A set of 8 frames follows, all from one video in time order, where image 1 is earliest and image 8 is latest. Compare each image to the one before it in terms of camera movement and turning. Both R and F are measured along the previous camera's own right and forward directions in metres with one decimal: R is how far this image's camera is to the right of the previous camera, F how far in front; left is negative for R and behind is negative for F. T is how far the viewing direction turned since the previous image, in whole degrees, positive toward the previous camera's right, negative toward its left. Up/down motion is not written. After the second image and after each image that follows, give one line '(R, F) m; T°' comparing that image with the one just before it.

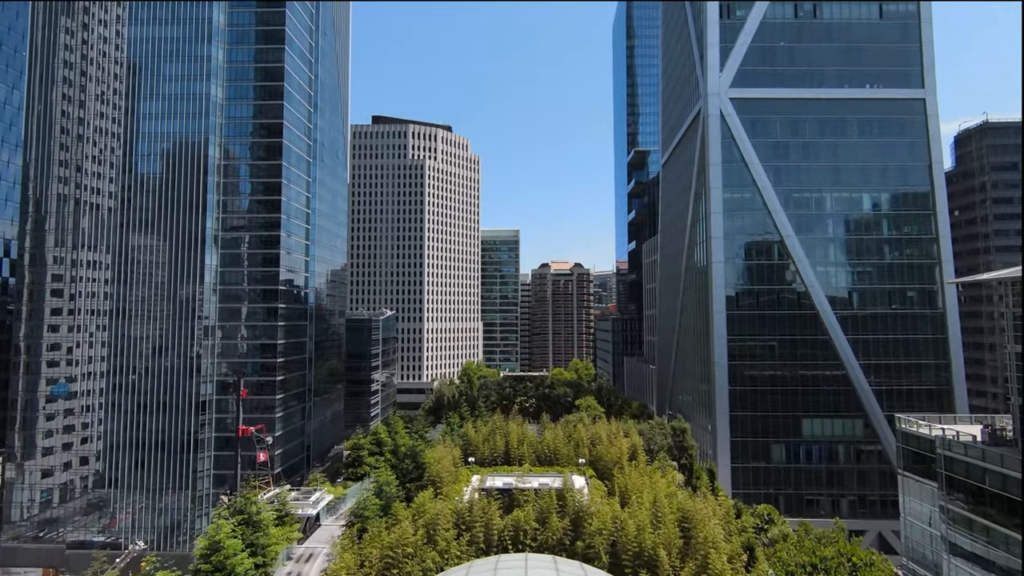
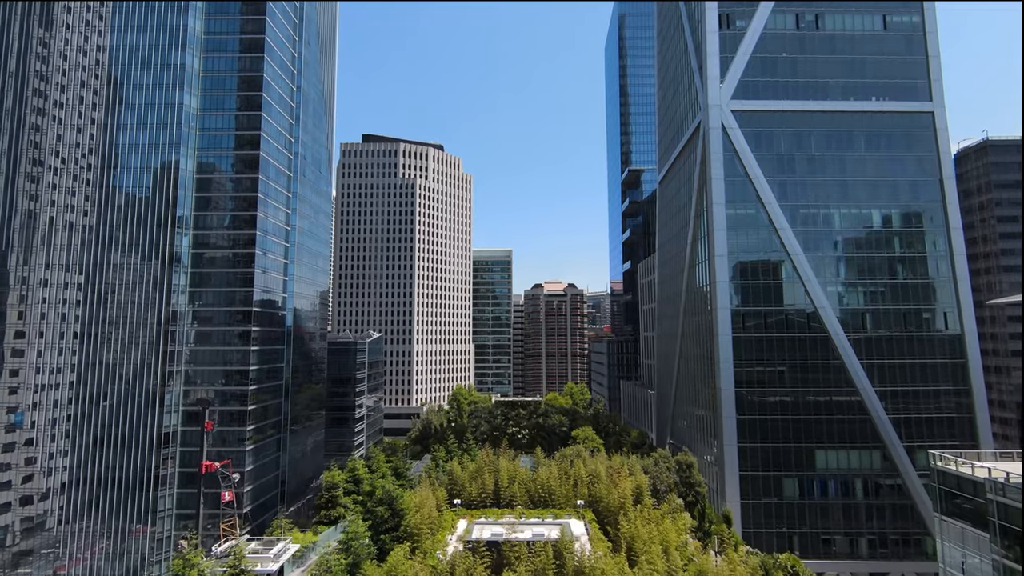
(+0.2, +3.1) m; +1°
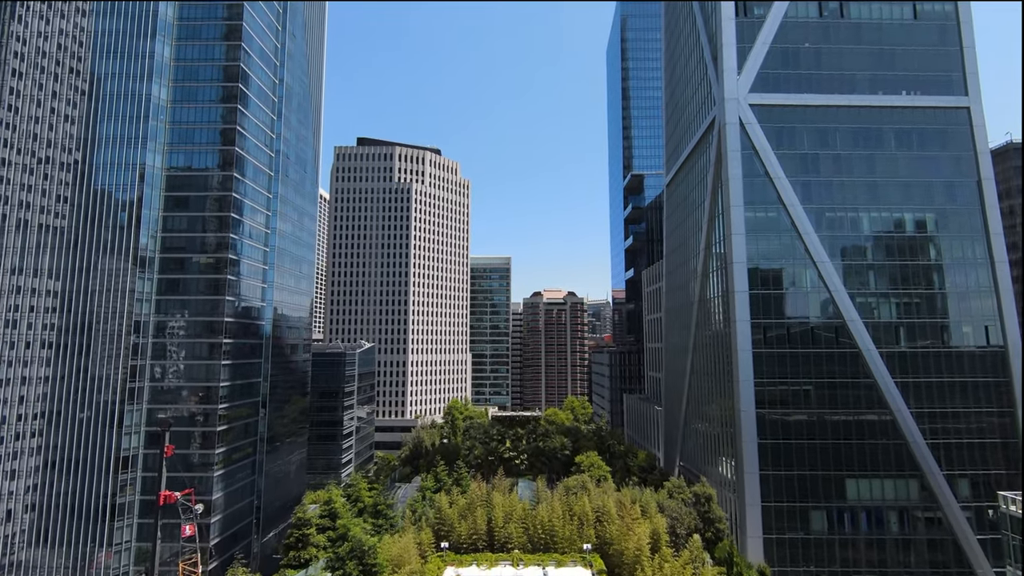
(+0.1, +4.1) m; 0°
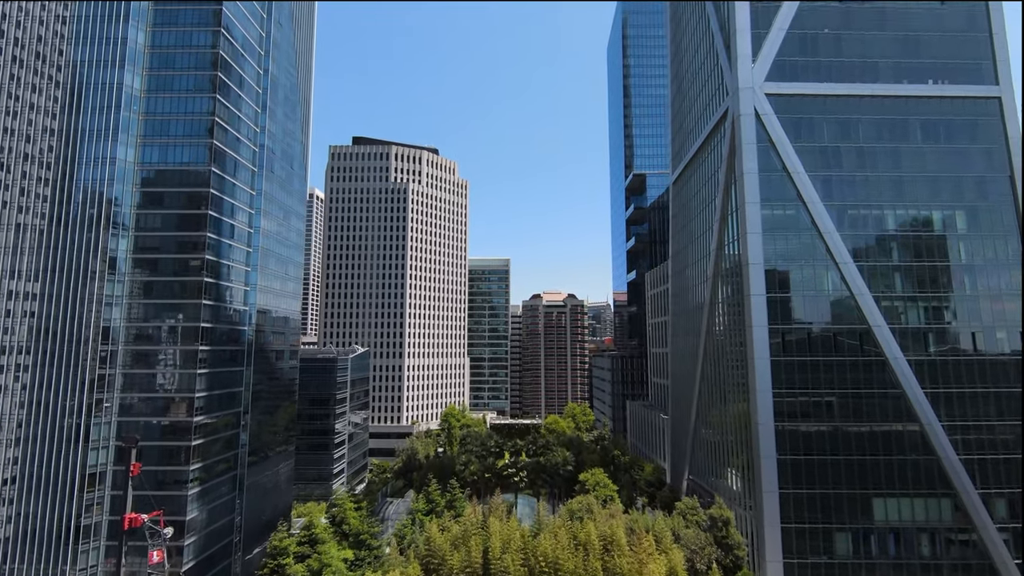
(+0.1, +3.0) m; 0°
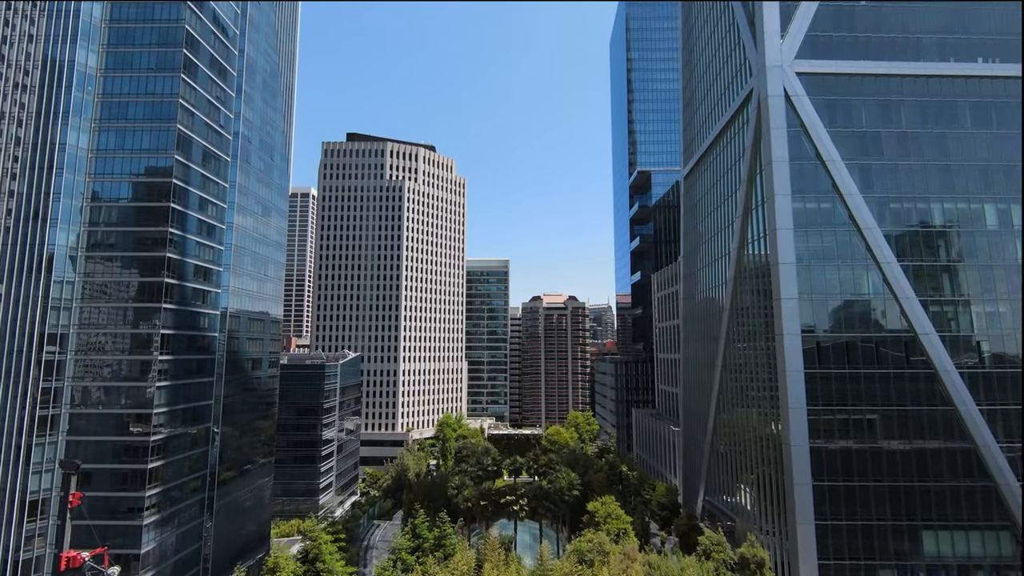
(0.0, +4.4) m; 0°
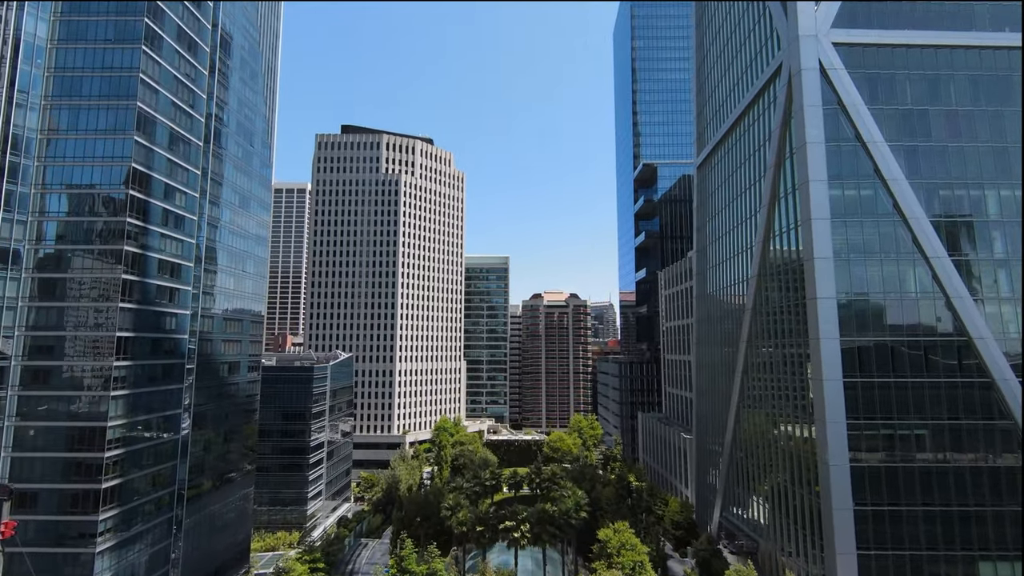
(0.0, +3.9) m; 0°
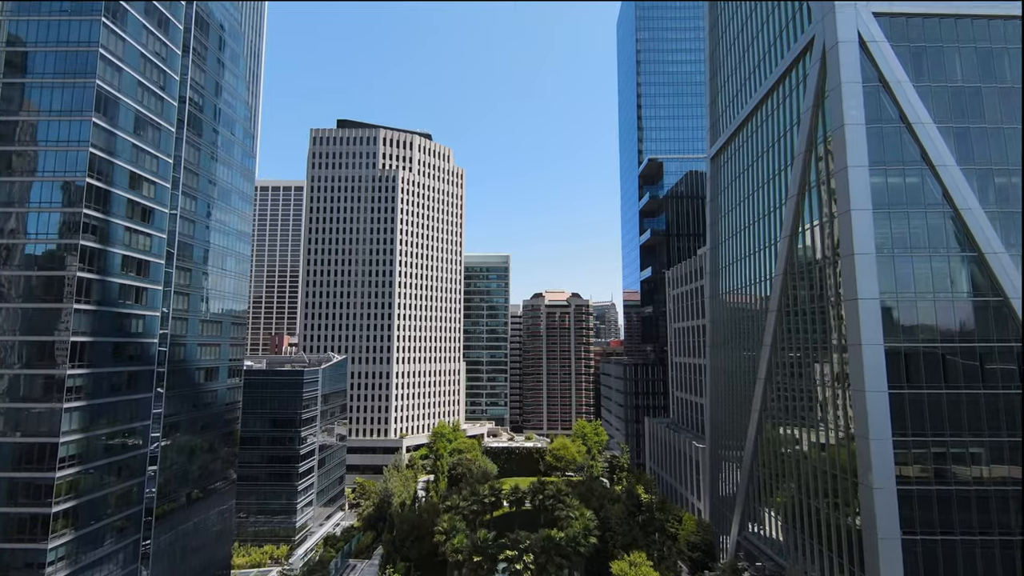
(-0.1, +3.3) m; 0°
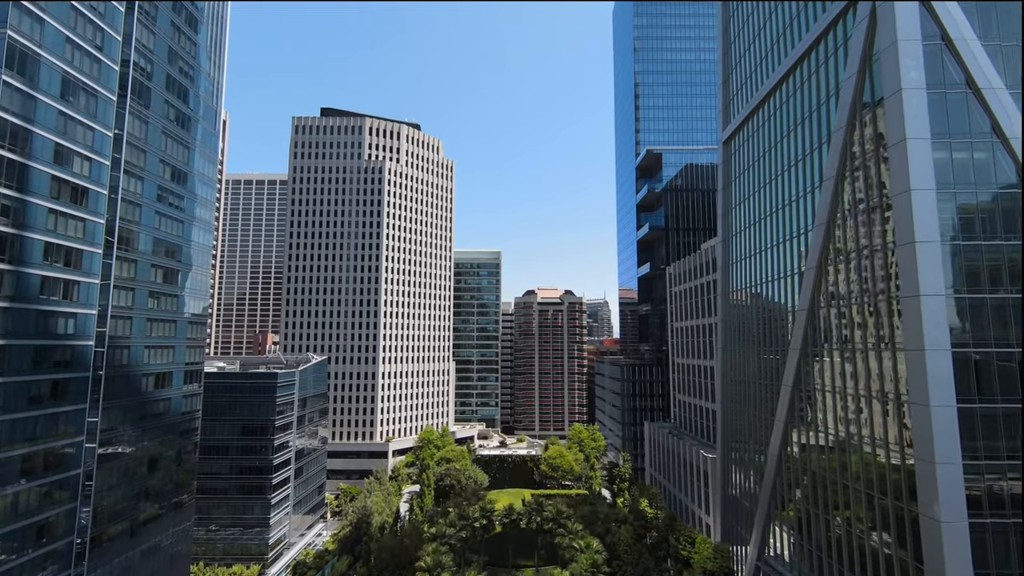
(-0.3, +4.5) m; +1°
